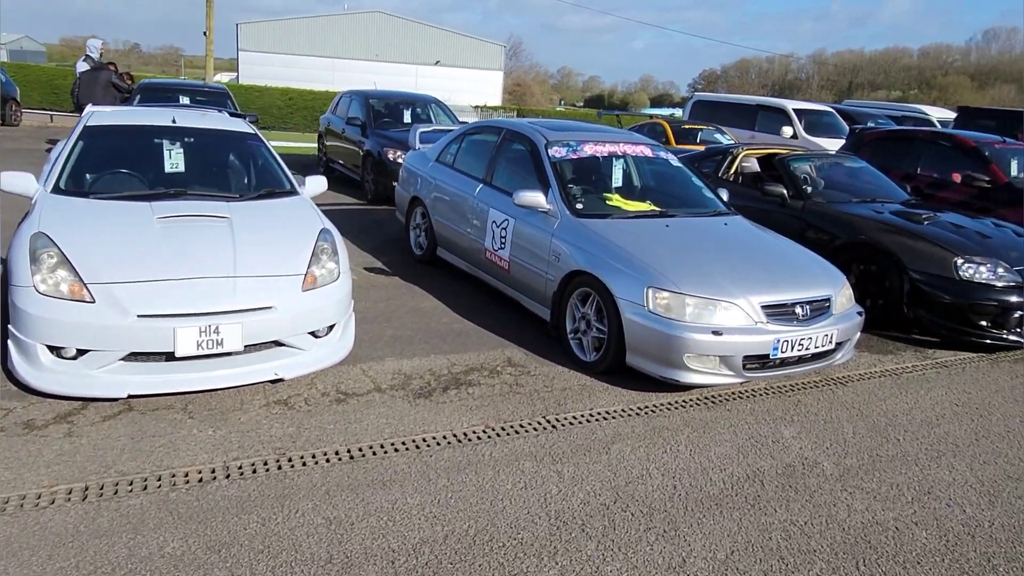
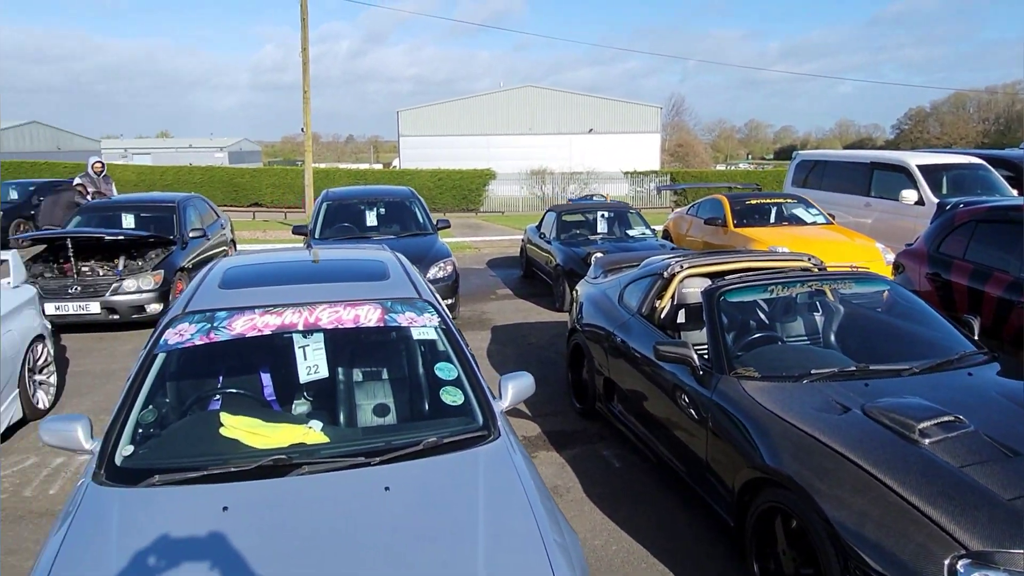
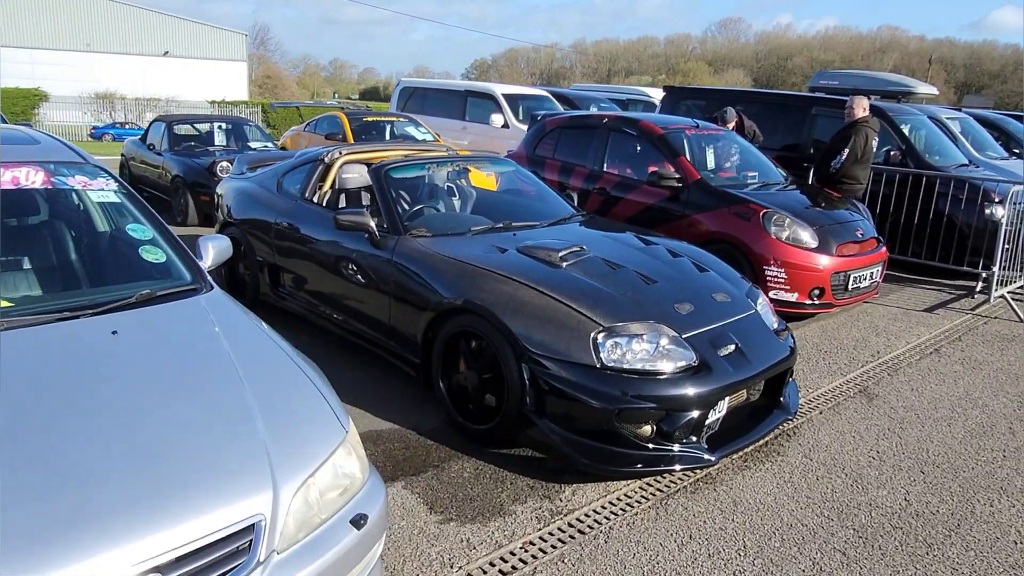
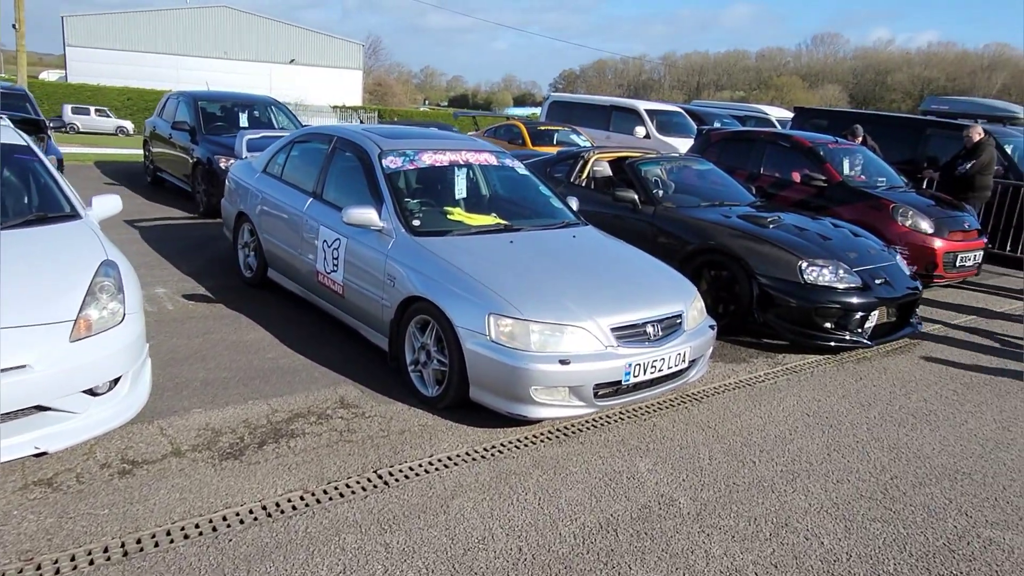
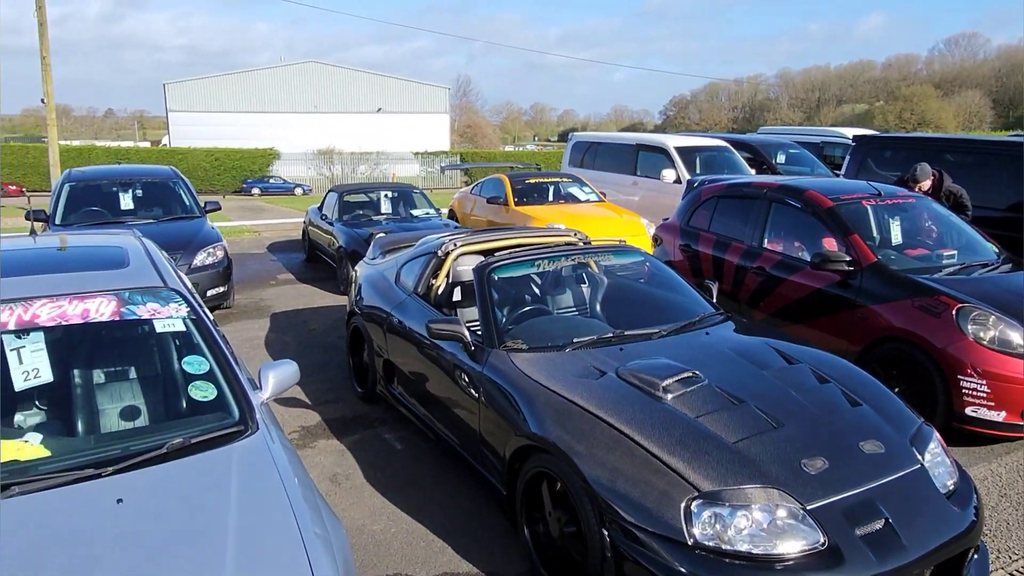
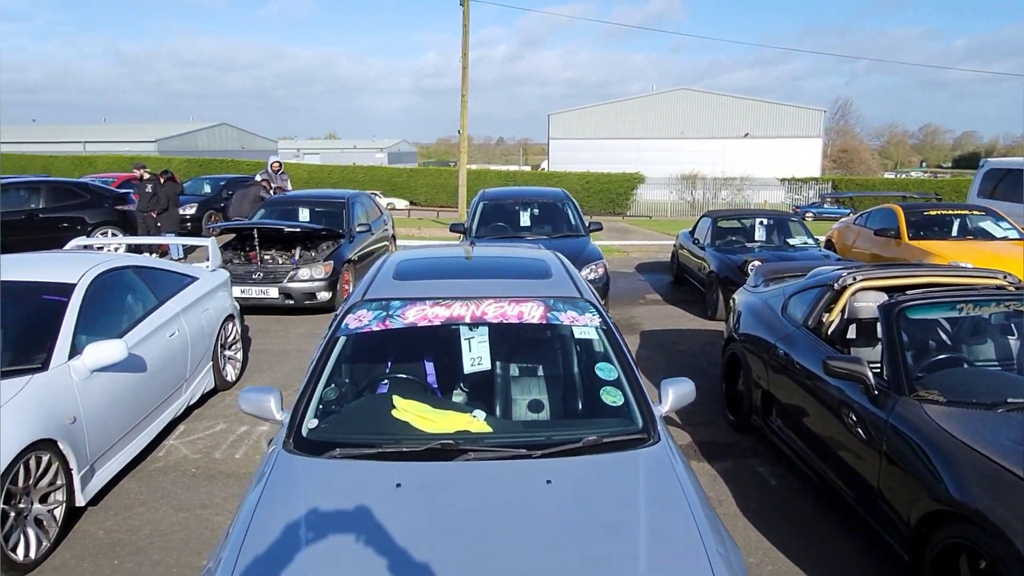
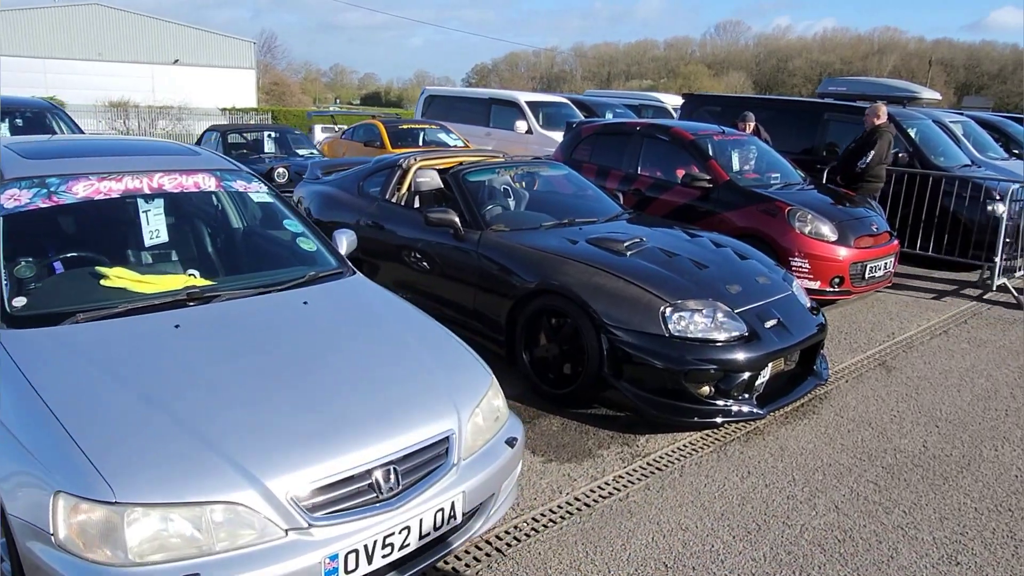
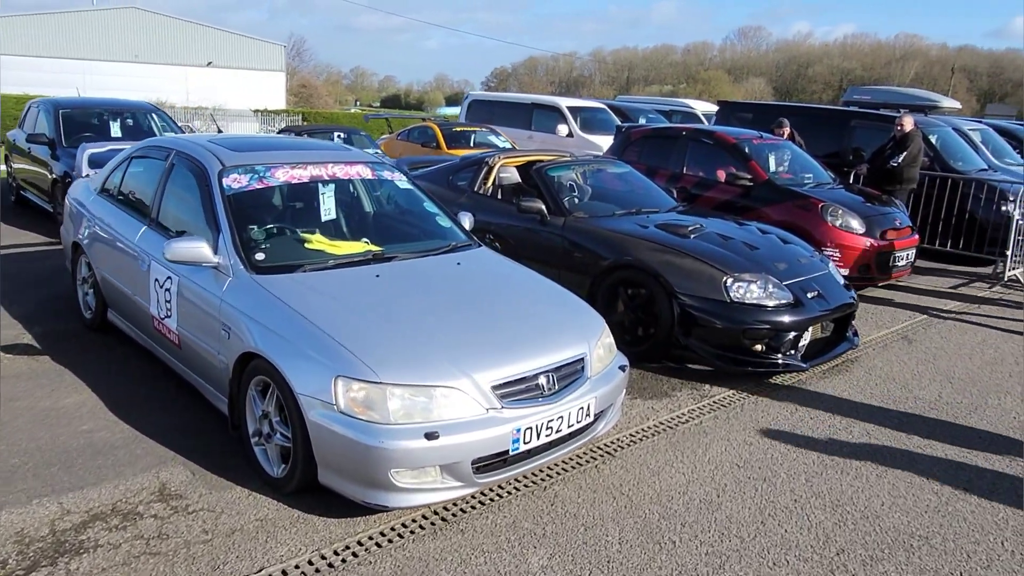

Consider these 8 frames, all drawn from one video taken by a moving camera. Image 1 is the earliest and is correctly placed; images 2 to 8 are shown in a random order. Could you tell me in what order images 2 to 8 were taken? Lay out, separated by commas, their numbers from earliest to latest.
4, 8, 7, 3, 5, 2, 6
